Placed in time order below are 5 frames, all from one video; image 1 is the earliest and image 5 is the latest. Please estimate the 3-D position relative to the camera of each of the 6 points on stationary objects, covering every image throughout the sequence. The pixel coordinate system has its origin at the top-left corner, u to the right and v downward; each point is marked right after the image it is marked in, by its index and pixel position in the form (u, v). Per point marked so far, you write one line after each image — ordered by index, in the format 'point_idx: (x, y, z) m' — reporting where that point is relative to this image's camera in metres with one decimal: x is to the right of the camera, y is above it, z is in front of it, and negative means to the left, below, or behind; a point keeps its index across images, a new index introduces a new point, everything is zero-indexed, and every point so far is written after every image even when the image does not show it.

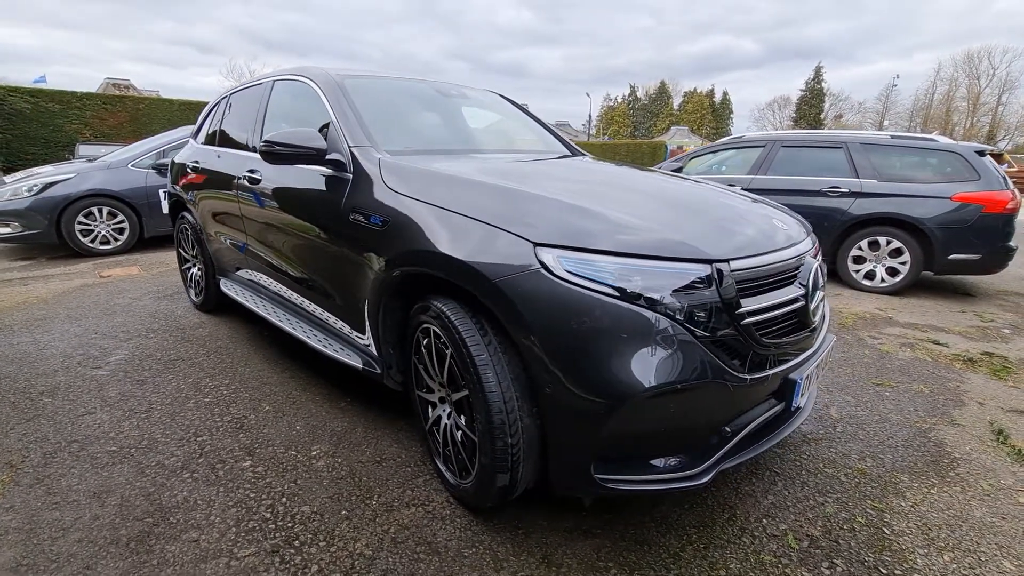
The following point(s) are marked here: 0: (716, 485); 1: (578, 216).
0: (+0.9, -0.8, +2.1) m
1: (+0.2, +0.2, +1.7) m
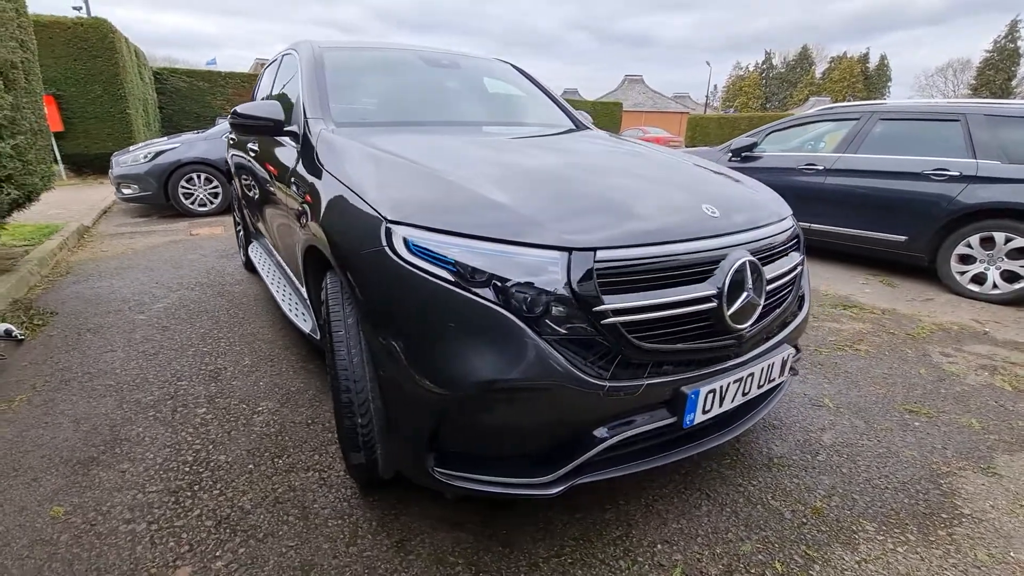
0: (+0.4, -0.8, +1.9) m
1: (-0.2, +0.3, +1.6) m
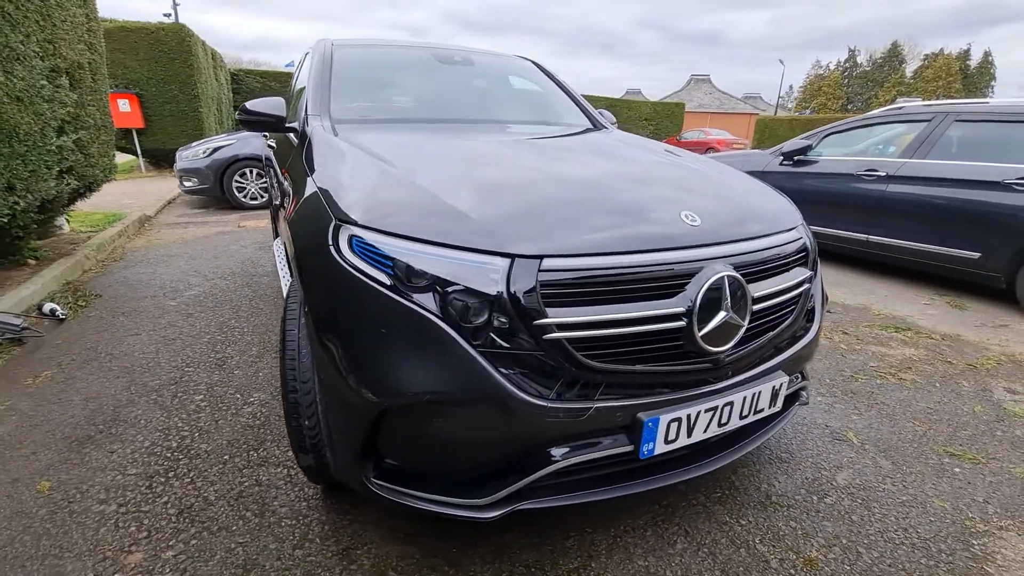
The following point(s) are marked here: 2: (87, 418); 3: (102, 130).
0: (+0.3, -0.9, +1.7) m
1: (-0.3, +0.3, +1.5) m
2: (-2.0, -0.6, +2.3) m
3: (-4.0, +1.5, +4.8) m
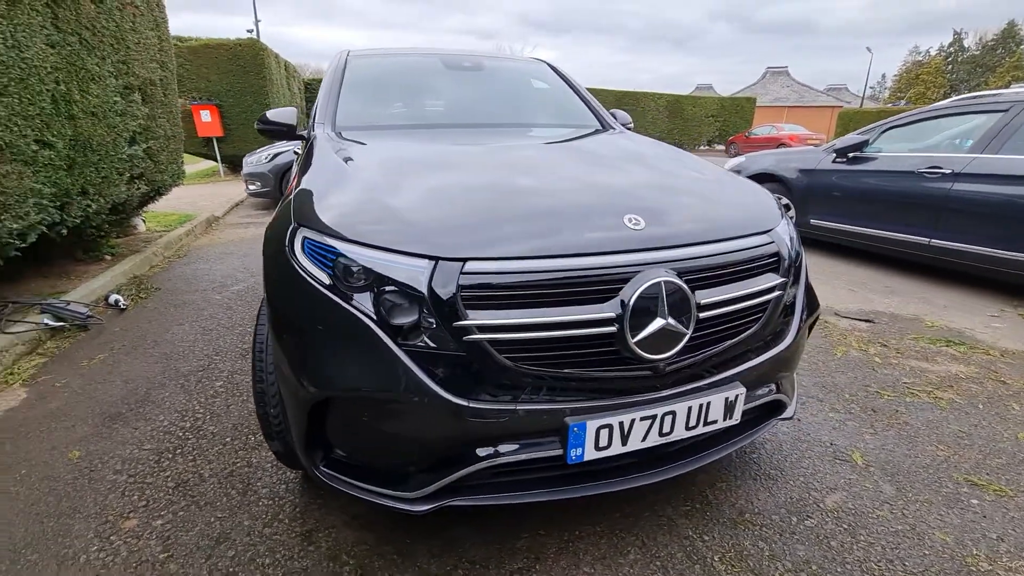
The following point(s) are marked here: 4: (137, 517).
0: (+0.1, -0.9, +1.7) m
1: (-0.5, +0.3, +1.6) m
2: (-2.1, -0.6, +2.6) m
3: (-3.7, +1.6, +5.3) m
4: (-1.4, -0.8, +1.8) m
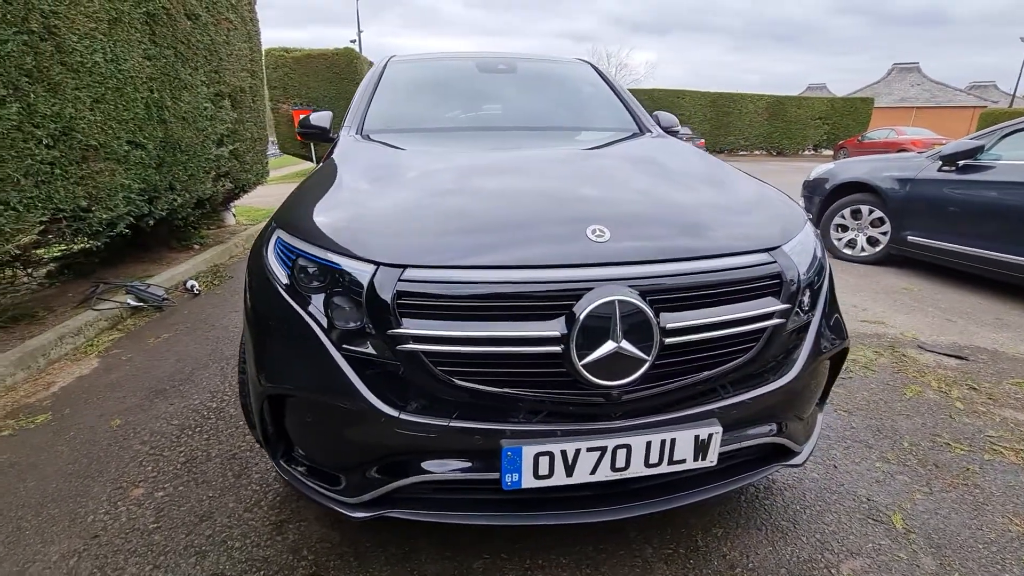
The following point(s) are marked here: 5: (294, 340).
0: (0.0, -0.9, +1.7) m
1: (-0.6, +0.3, +1.6) m
2: (-2.0, -0.5, +2.9) m
3: (-3.0, +1.7, +5.8) m
4: (-1.5, -0.8, +2.0) m
5: (-0.6, -0.1, +1.4) m
